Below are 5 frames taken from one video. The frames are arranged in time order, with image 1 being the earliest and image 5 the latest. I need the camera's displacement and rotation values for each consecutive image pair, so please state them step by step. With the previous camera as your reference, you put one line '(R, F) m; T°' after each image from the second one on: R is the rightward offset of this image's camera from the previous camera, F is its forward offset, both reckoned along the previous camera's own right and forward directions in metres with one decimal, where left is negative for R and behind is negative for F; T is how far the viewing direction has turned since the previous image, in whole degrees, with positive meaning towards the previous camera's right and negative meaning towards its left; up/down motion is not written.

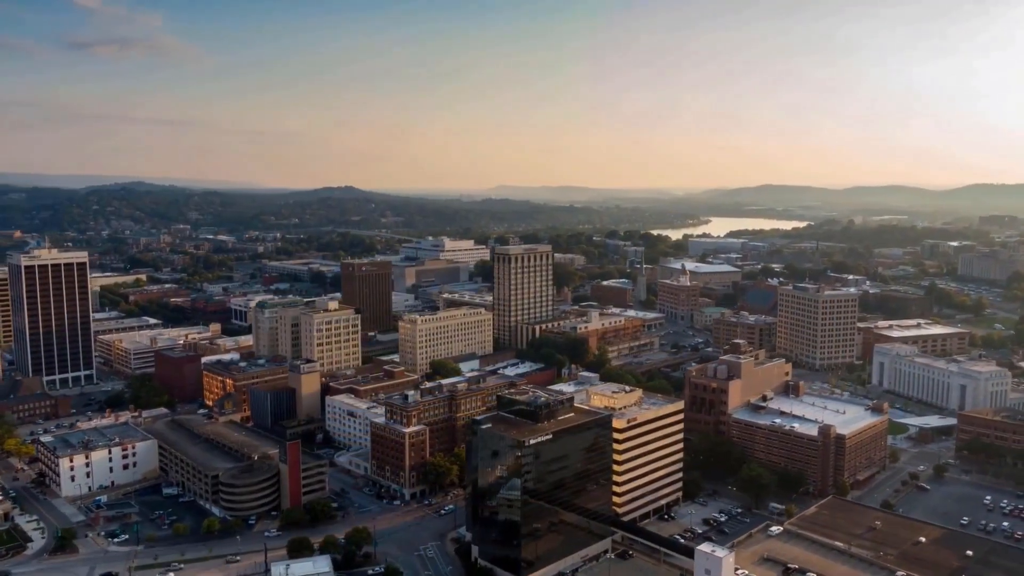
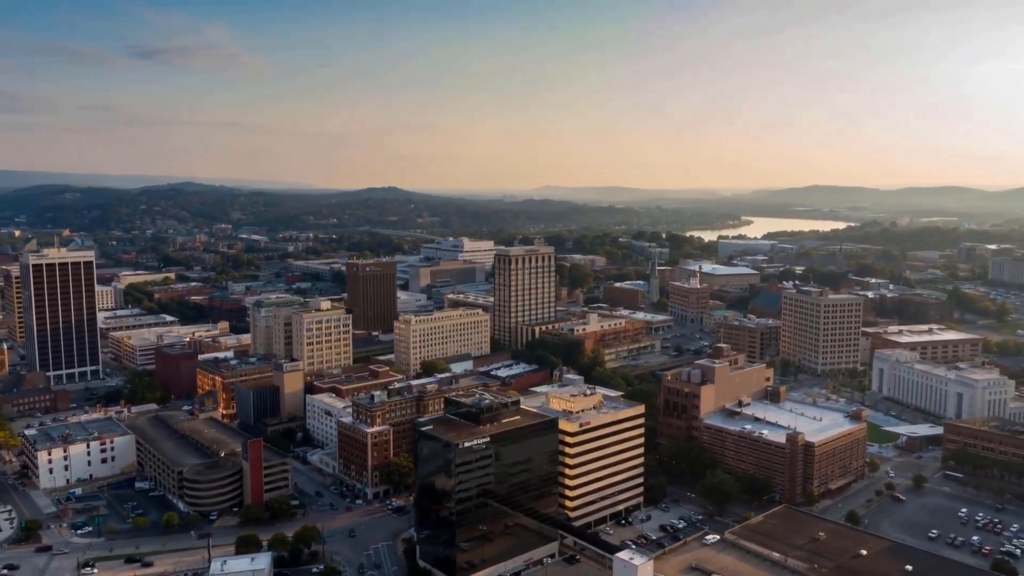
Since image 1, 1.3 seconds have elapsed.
(+3.8, +0.2) m; -3°
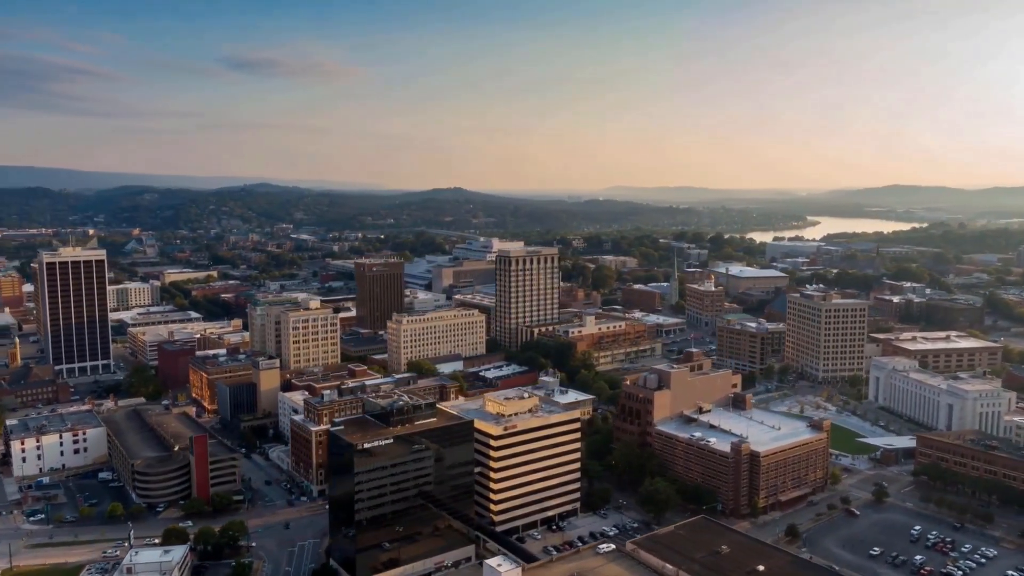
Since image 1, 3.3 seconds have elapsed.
(+5.8, +0.4) m; -5°
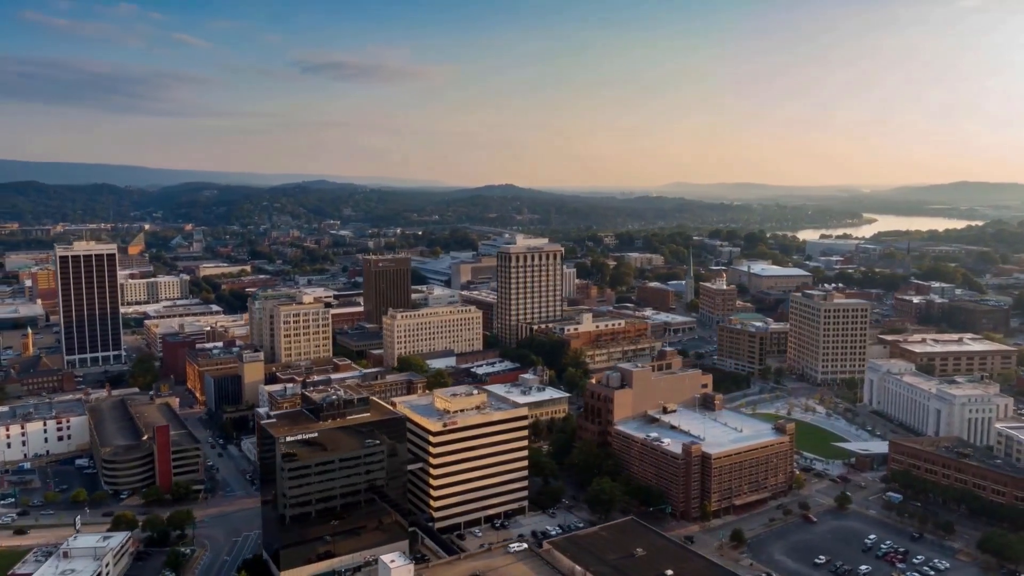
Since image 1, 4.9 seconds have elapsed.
(+4.6, +0.3) m; -4°
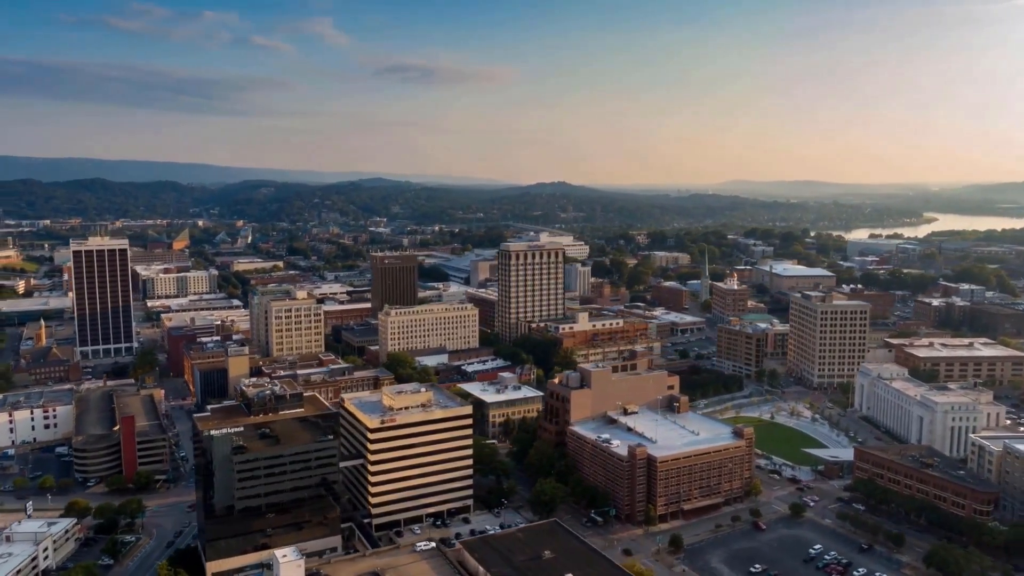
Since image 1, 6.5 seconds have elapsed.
(+4.7, +0.4) m; -4°
